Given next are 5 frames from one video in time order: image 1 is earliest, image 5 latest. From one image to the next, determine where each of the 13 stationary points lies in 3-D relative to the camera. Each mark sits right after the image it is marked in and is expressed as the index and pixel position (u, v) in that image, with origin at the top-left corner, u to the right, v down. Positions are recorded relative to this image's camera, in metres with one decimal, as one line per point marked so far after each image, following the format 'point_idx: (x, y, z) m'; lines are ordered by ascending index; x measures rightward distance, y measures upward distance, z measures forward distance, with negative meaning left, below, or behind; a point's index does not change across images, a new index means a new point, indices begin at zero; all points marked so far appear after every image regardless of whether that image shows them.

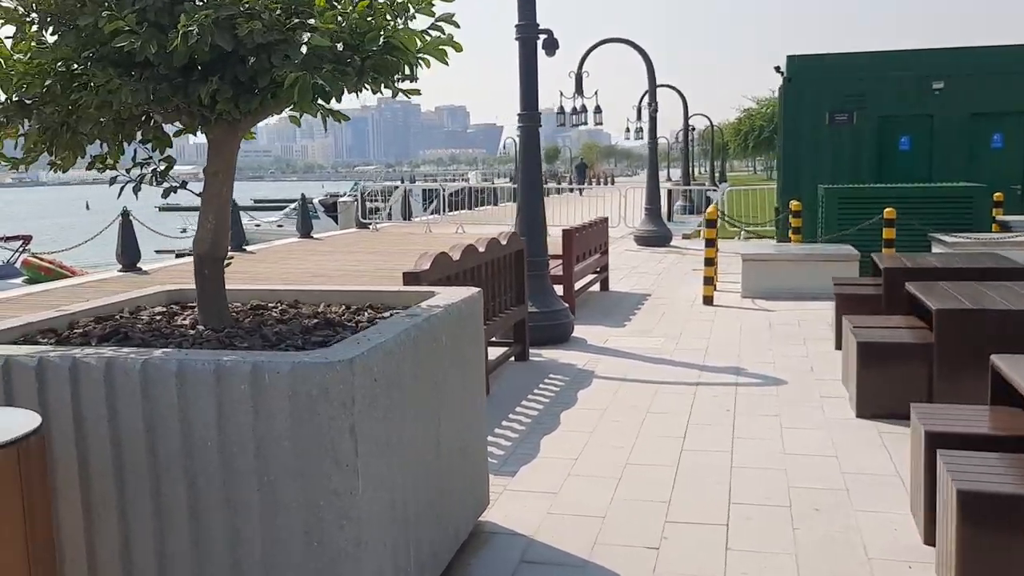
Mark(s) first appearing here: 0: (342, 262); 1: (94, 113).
0: (-2.6, +0.3, +14.3) m
1: (-1.4, +0.6, +3.1) m
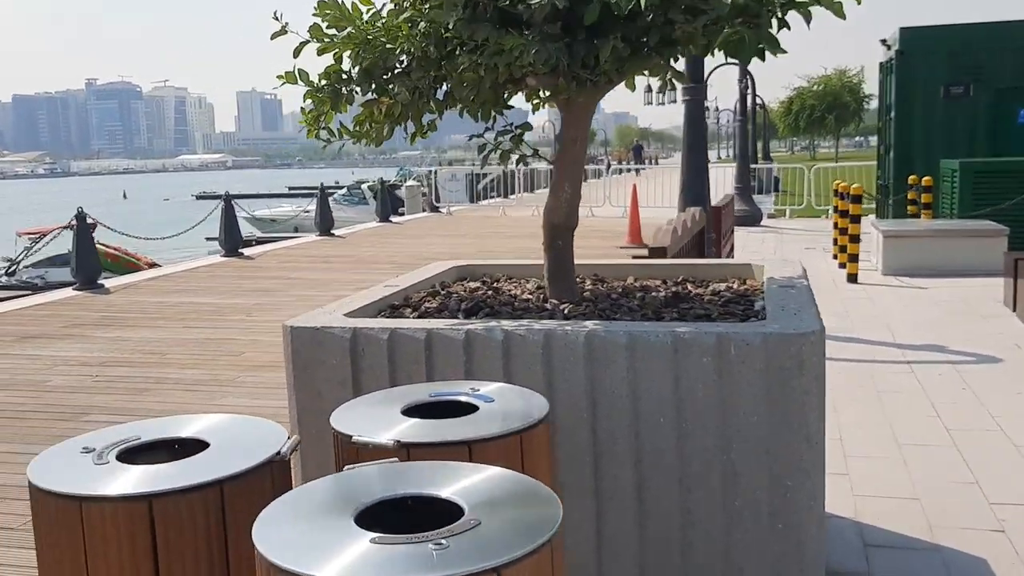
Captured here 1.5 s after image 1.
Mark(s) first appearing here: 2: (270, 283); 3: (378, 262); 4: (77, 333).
0: (-1.1, +0.6, +14.2) m
1: (-0.1, +0.7, +3.0) m
2: (-3.0, 0.0, +11.2) m
3: (-1.9, +0.4, +12.9) m
4: (-4.0, -0.4, +8.4) m
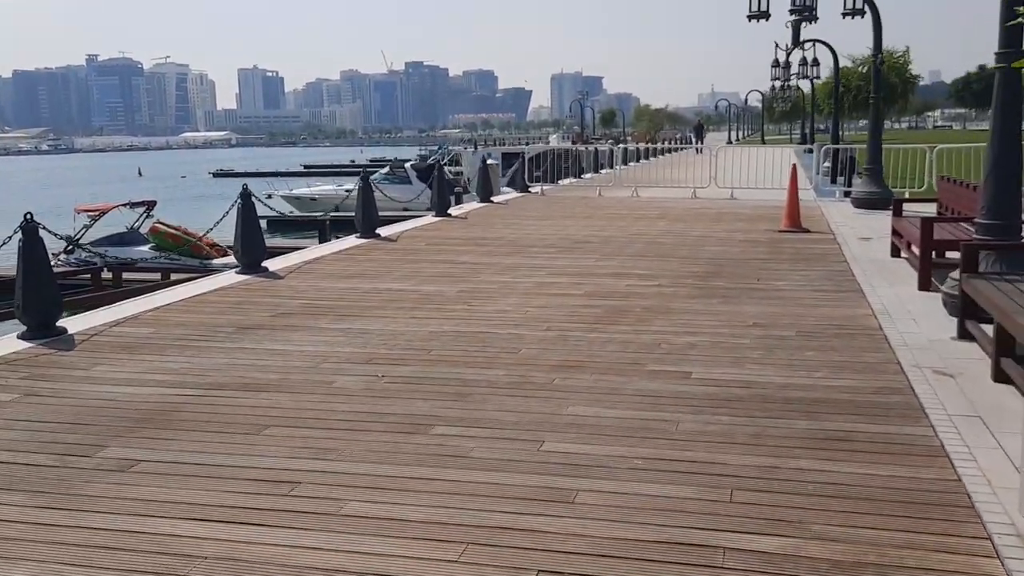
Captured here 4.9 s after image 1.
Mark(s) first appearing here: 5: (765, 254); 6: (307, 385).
0: (+1.1, +0.8, +13.3) m
1: (+2.1, +0.7, +2.1) m
2: (-0.8, +0.2, +10.3) m
3: (+0.3, +0.6, +12.1) m
4: (-1.8, -0.3, +7.5) m
5: (+3.2, +0.4, +11.3) m
6: (-1.3, -0.6, +5.7) m
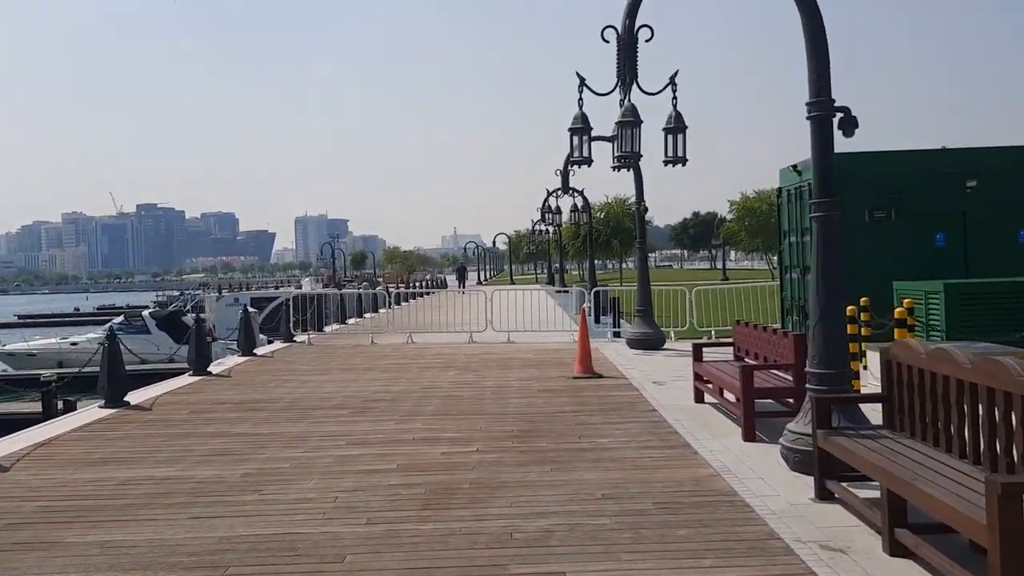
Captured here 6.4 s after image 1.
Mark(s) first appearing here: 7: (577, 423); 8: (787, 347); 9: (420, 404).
0: (-1.8, -1.4, +12.1) m
1: (+2.1, +0.3, +1.7) m
2: (-2.8, -1.5, +8.7) m
3: (-2.3, -1.4, +10.7) m
4: (-3.0, -1.6, +5.7) m
5: (+0.7, -1.4, +10.7) m
6: (-2.0, -1.6, +4.0) m
7: (+0.7, -1.4, +9.5) m
8: (+2.6, -0.6, +8.6) m
9: (-1.1, -1.4, +11.2) m
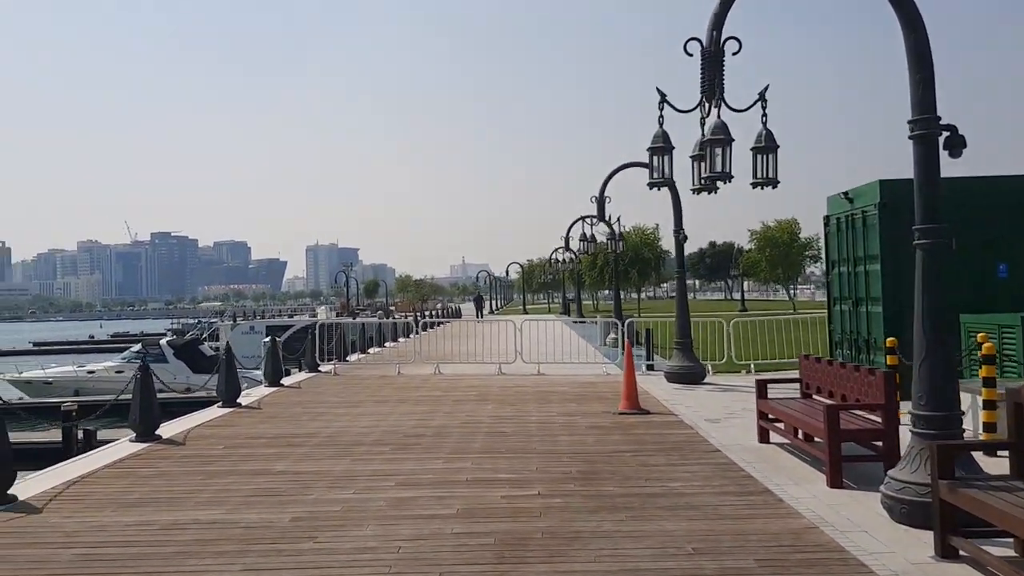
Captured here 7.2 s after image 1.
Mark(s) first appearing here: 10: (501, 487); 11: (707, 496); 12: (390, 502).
0: (-1.2, -1.7, +11.5) m
1: (+2.6, +0.2, +1.2) m
2: (-2.2, -1.8, +8.1) m
3: (-1.7, -1.8, +10.1) m
4: (-2.5, -1.8, +5.1) m
5: (+1.3, -1.7, +10.1) m
6: (-1.5, -1.7, +3.4) m
7: (+1.3, -1.7, +8.9) m
8: (+3.2, -0.9, +8.0) m
9: (-0.5, -1.7, +10.6) m
10: (-0.1, -1.7, +8.0) m
11: (+1.6, -1.7, +7.4) m
12: (-1.0, -1.8, +7.5) m
